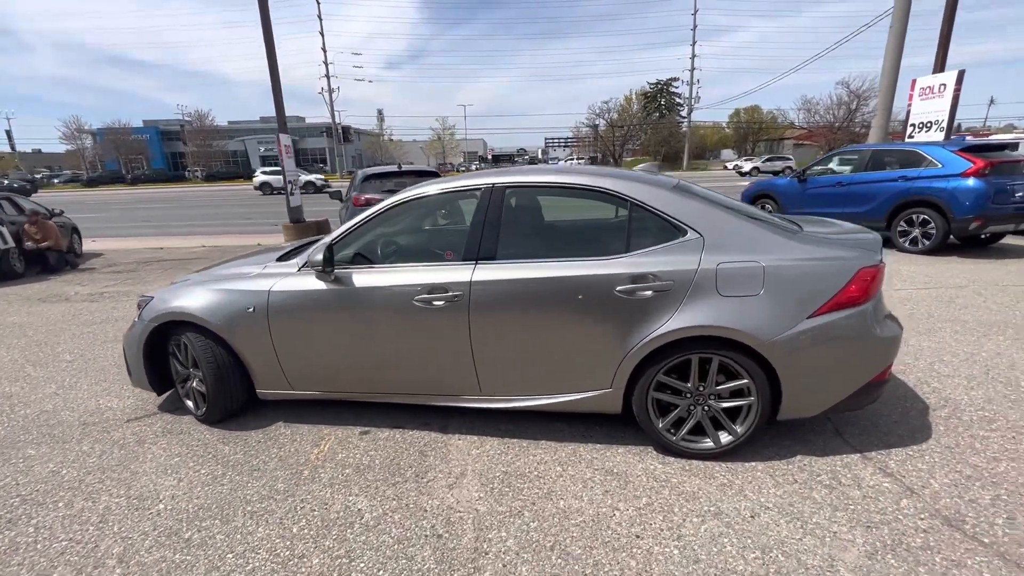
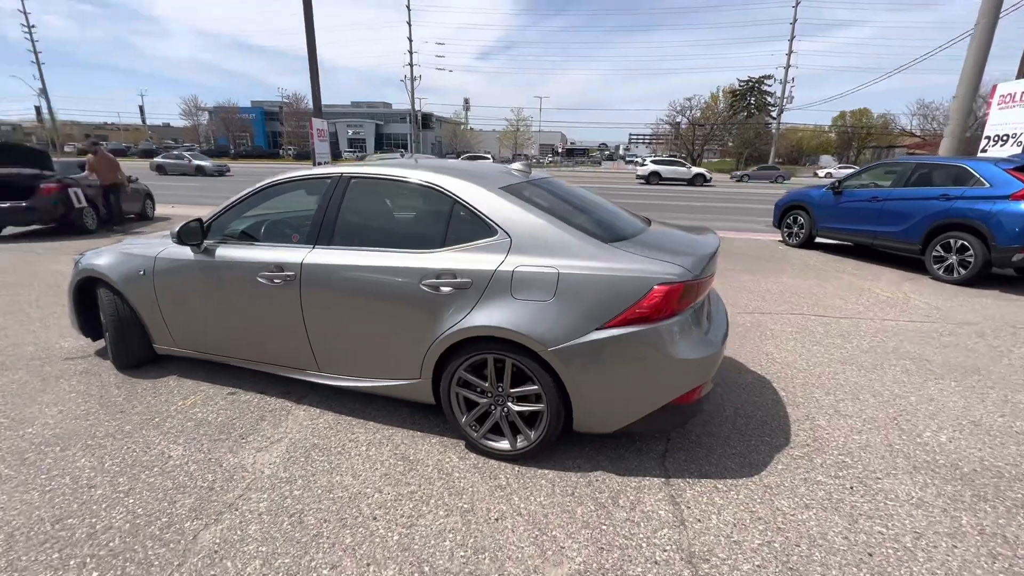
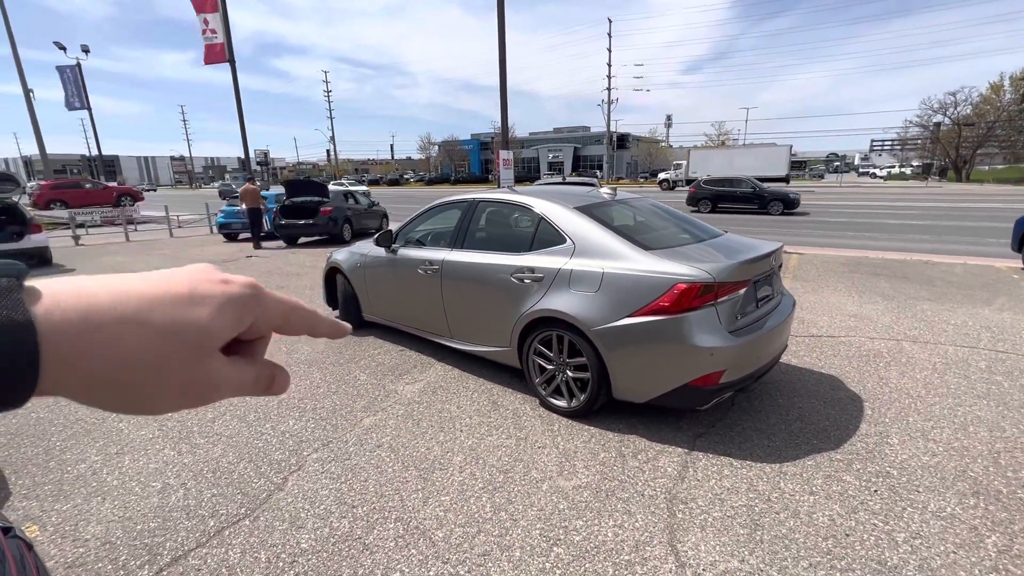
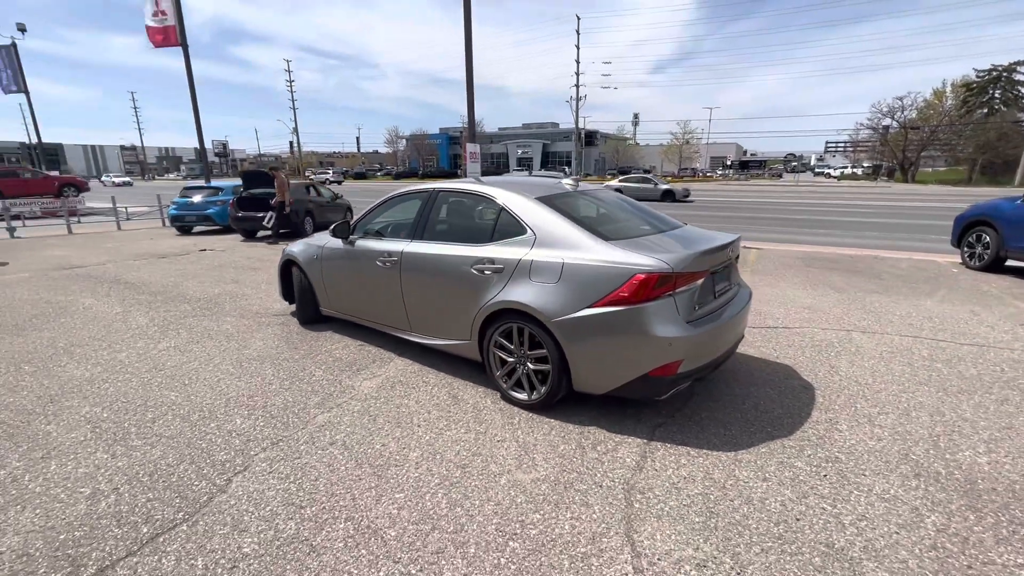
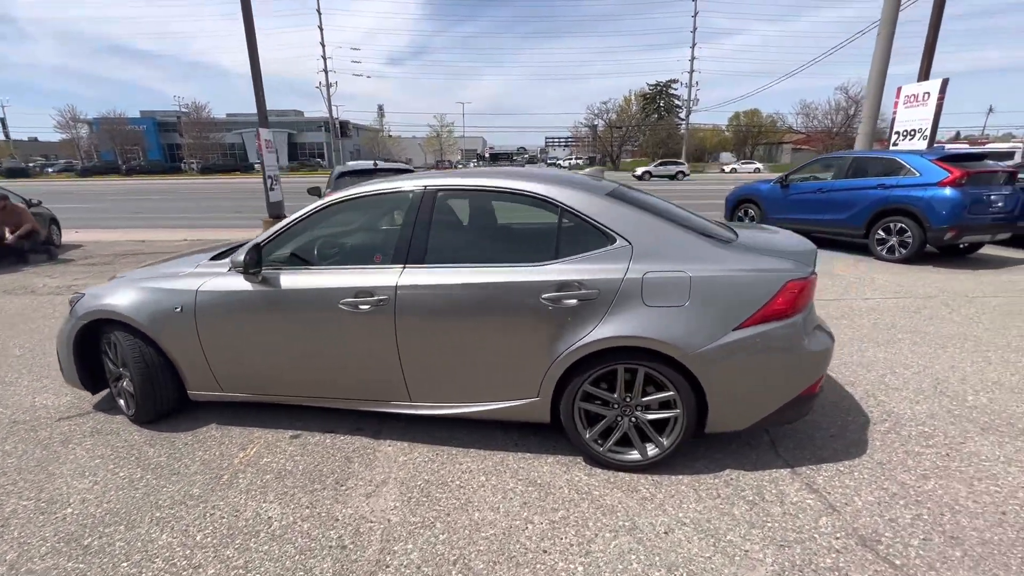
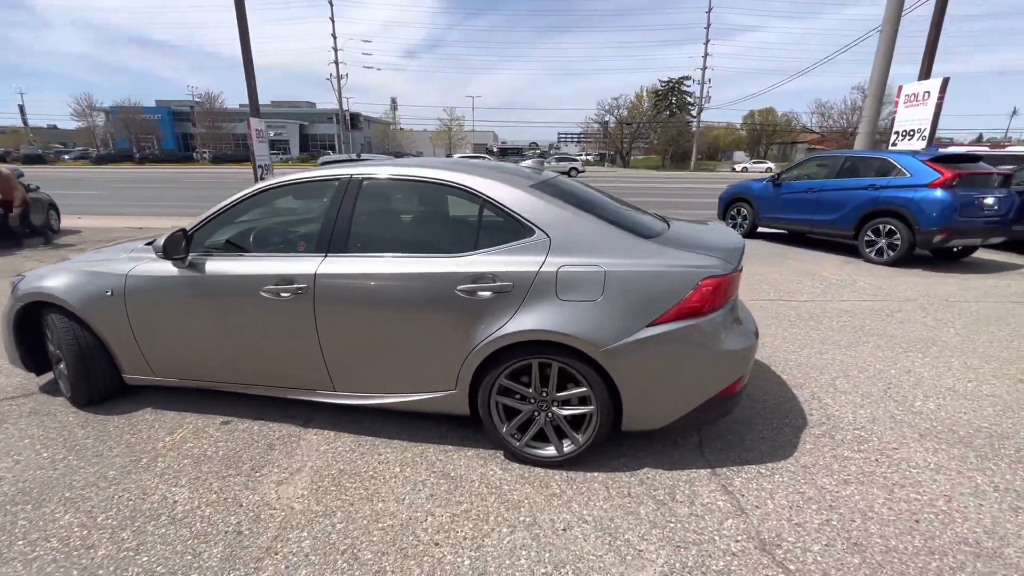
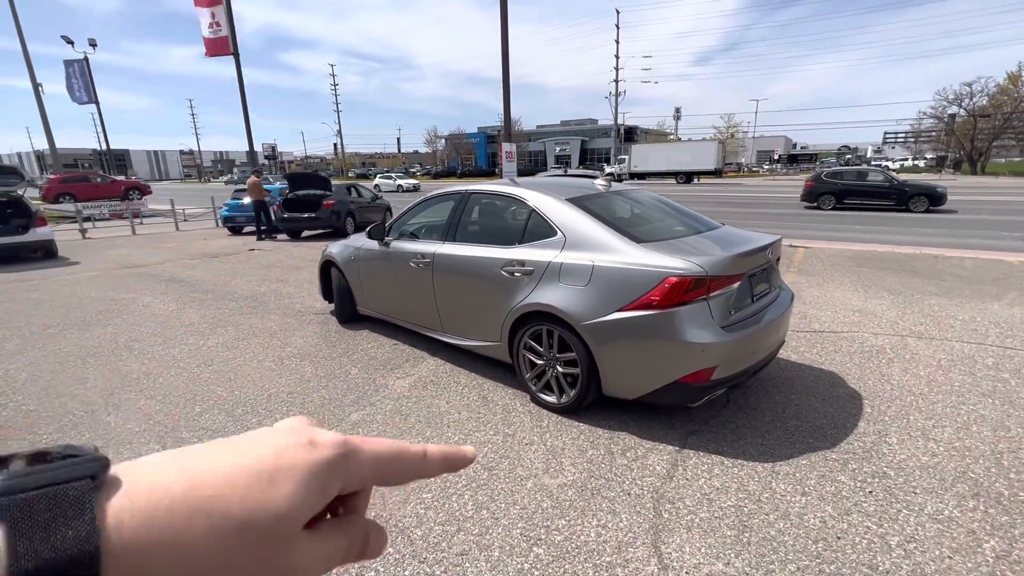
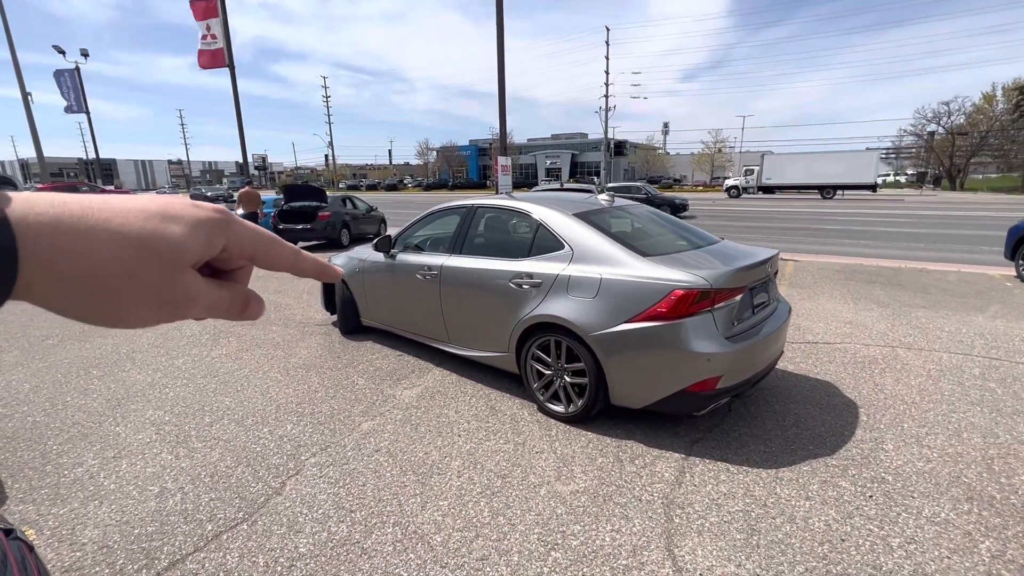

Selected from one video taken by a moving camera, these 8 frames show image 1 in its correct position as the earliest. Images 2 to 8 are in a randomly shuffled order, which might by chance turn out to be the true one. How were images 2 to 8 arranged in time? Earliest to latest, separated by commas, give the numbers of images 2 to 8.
5, 6, 2, 4, 8, 3, 7
